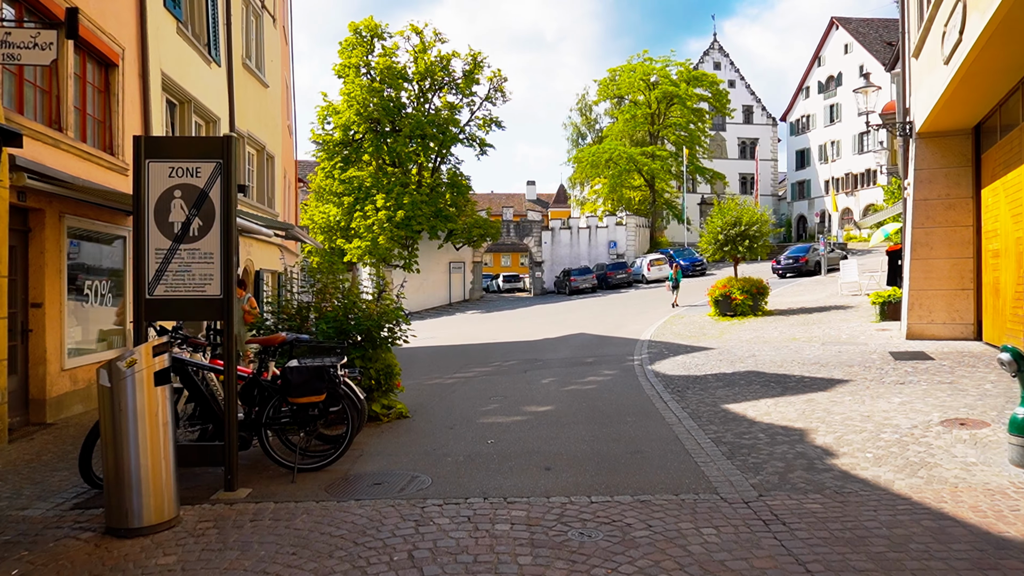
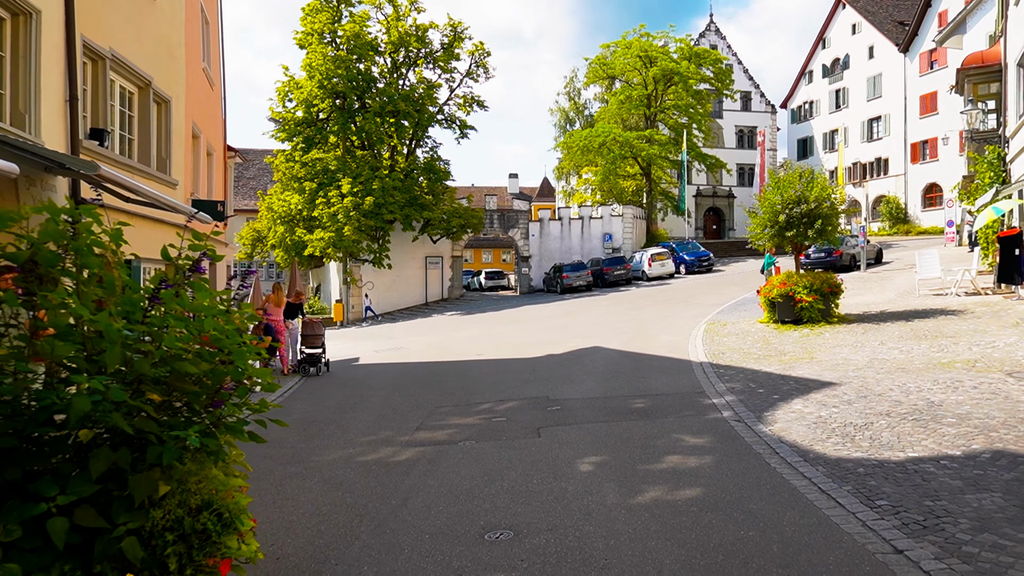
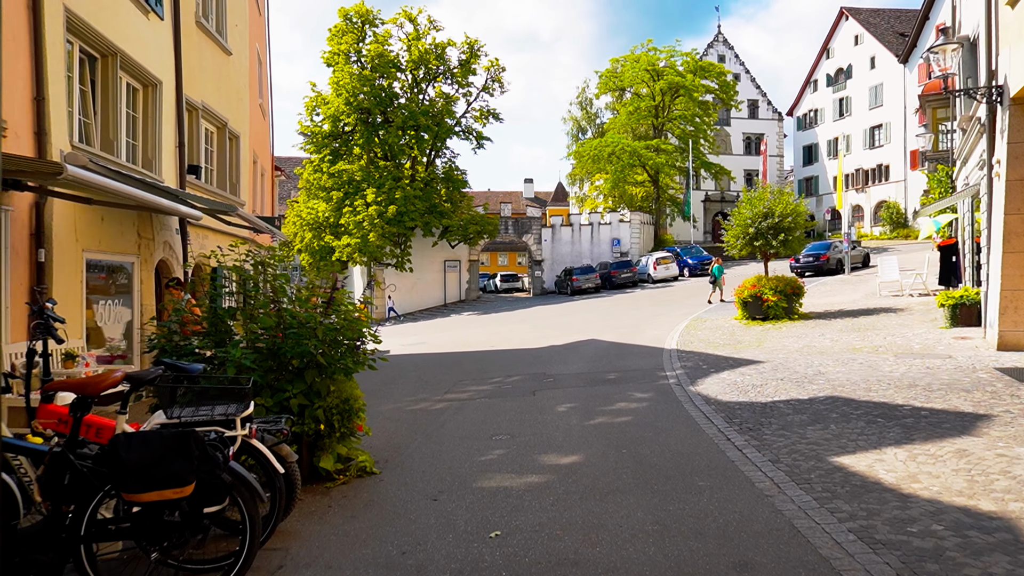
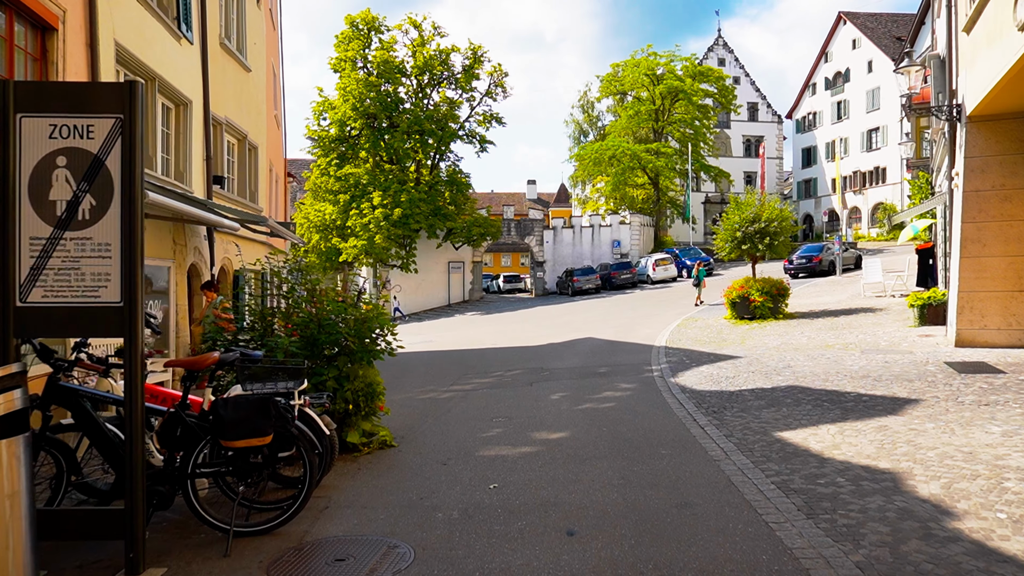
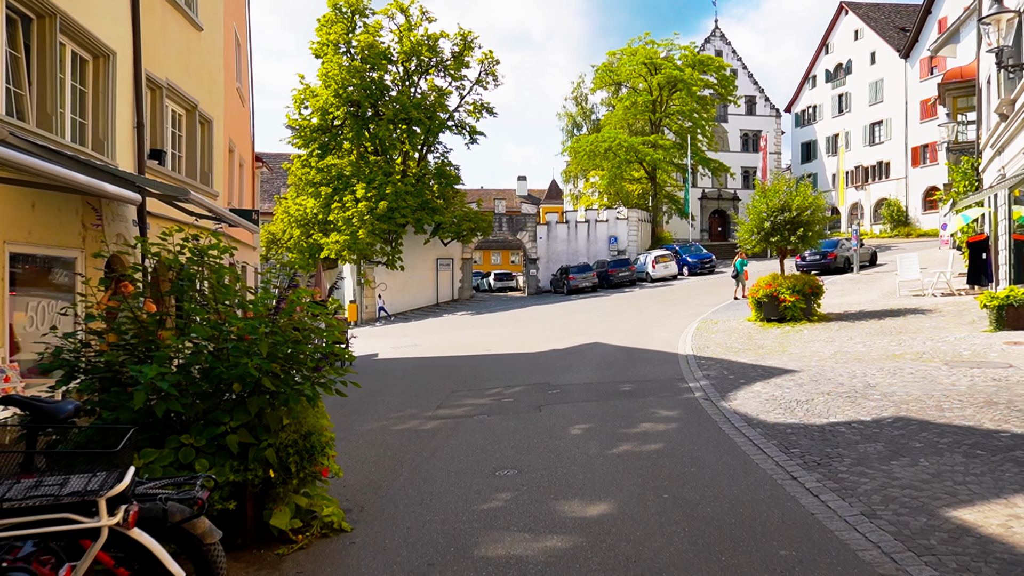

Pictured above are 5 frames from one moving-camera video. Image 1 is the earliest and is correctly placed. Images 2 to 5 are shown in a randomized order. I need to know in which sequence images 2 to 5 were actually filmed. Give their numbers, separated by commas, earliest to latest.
4, 3, 5, 2
